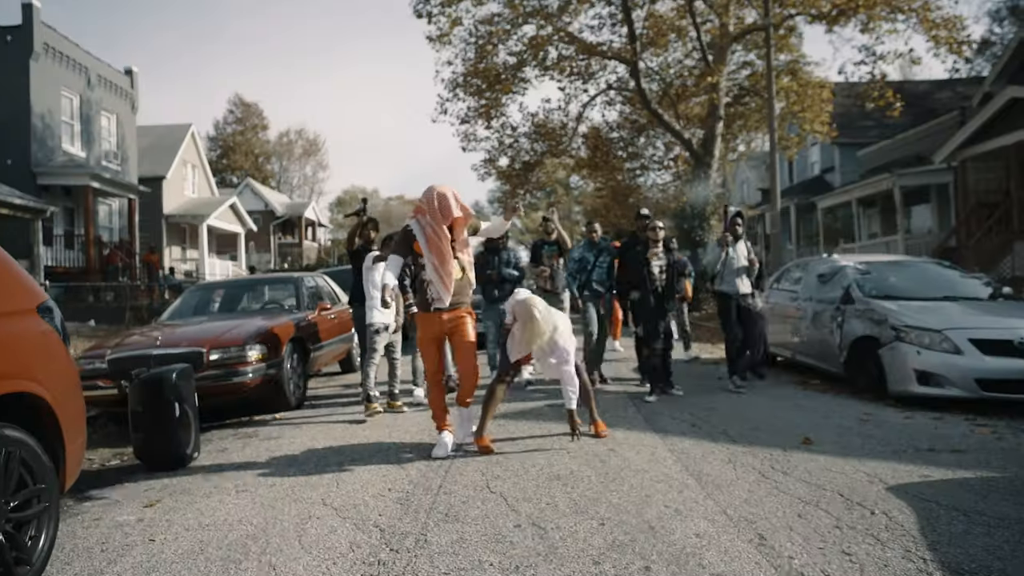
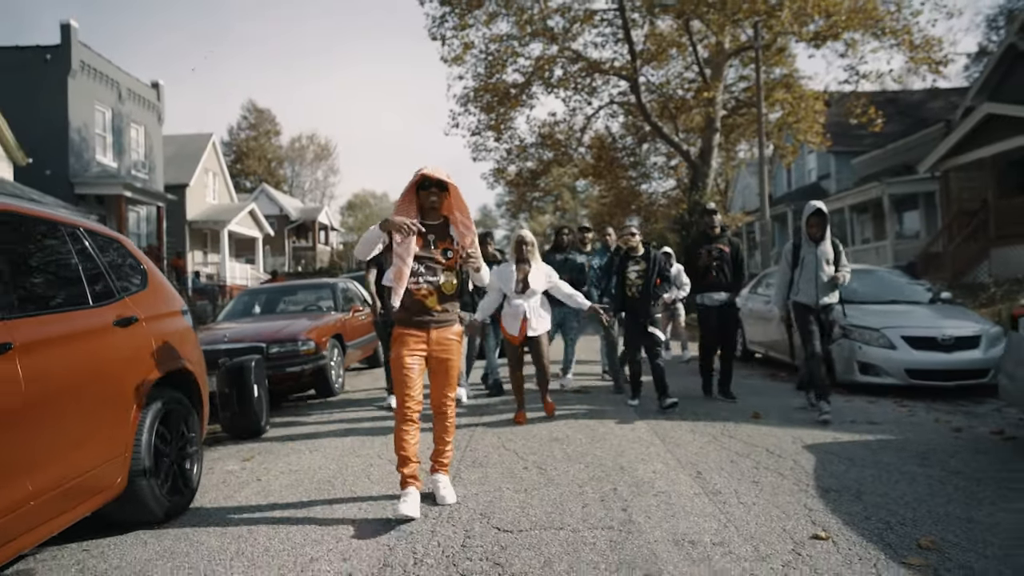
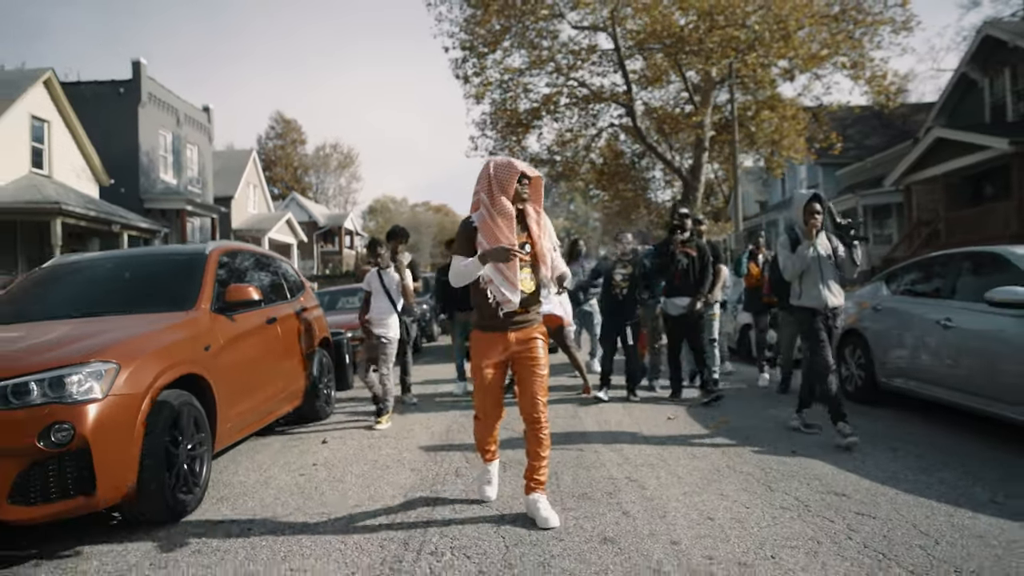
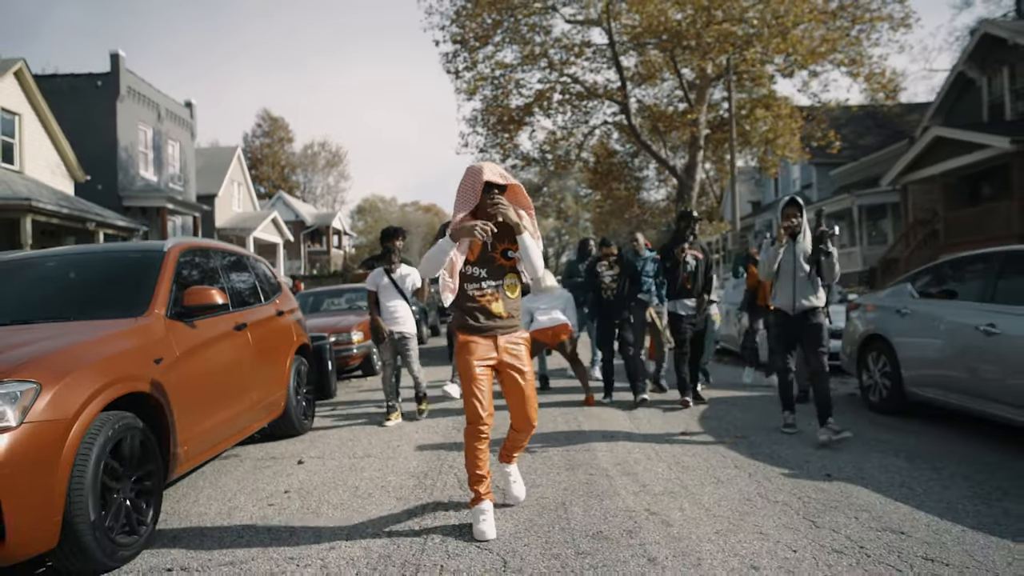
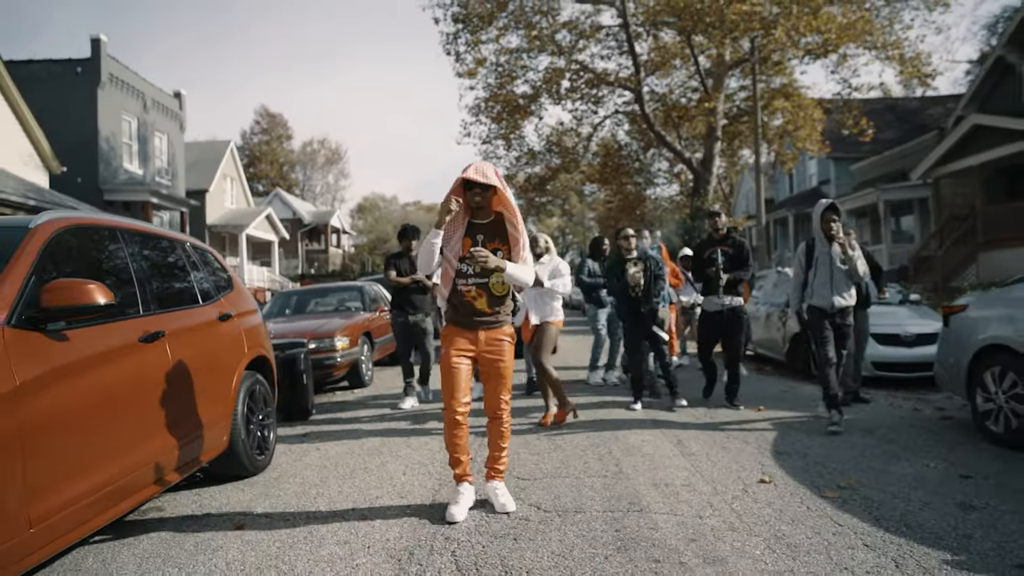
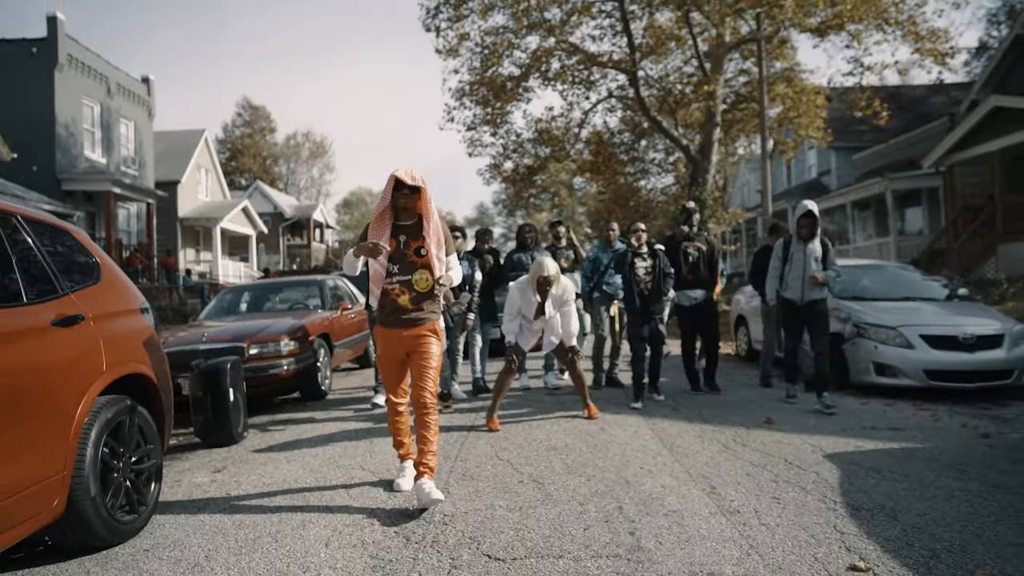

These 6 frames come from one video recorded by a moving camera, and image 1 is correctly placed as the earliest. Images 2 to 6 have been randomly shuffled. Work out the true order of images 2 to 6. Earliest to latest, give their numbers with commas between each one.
6, 2, 5, 4, 3
